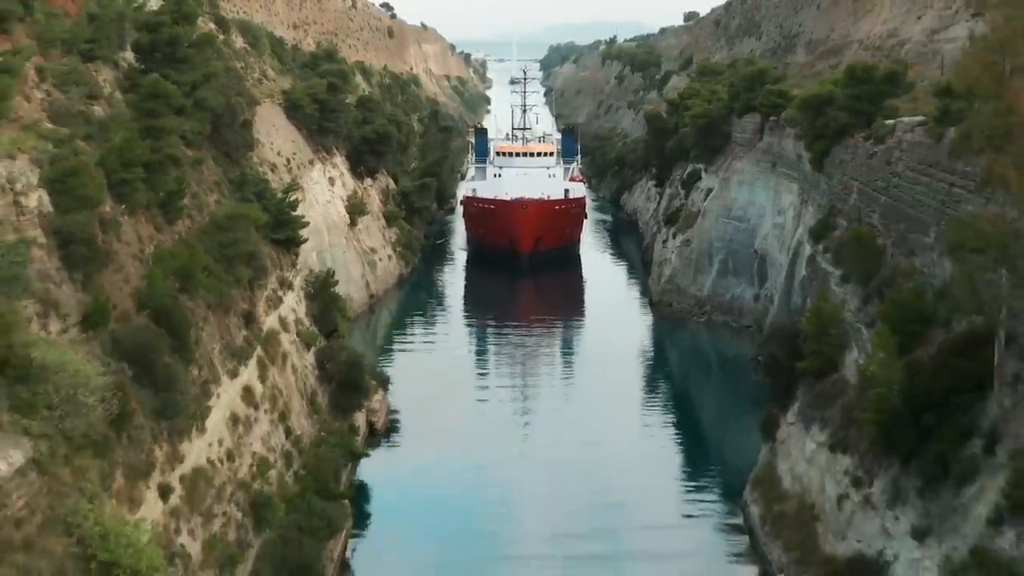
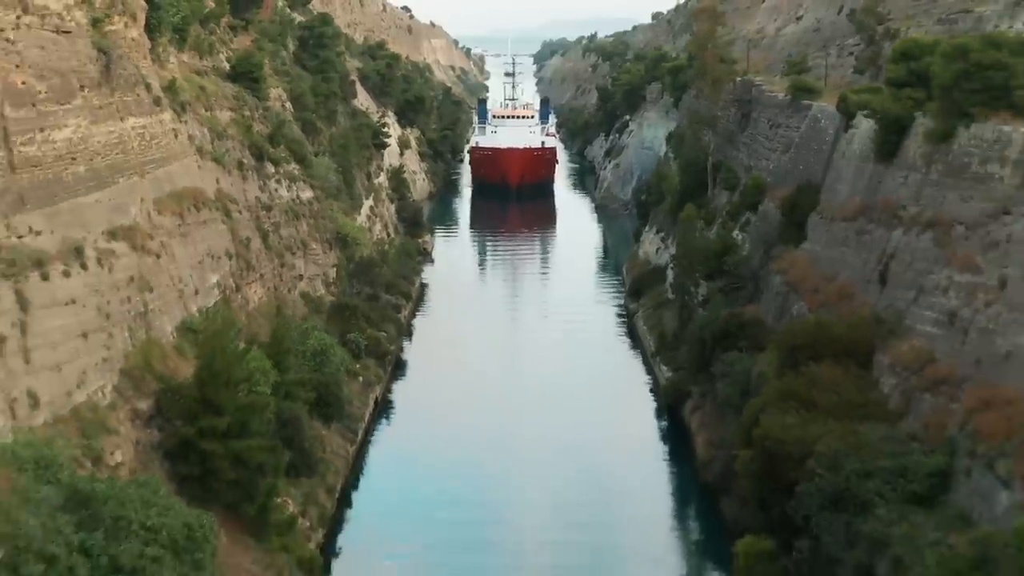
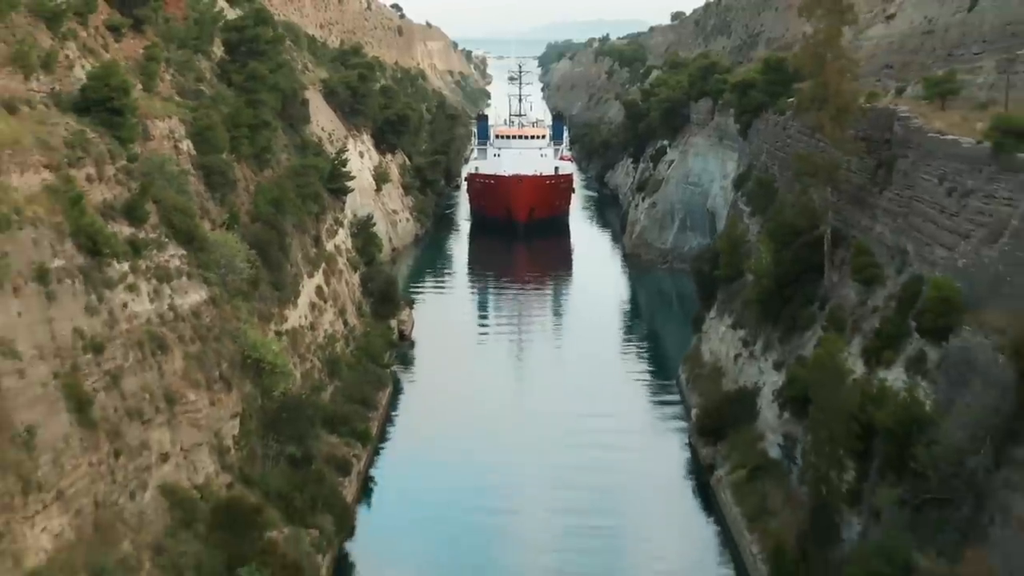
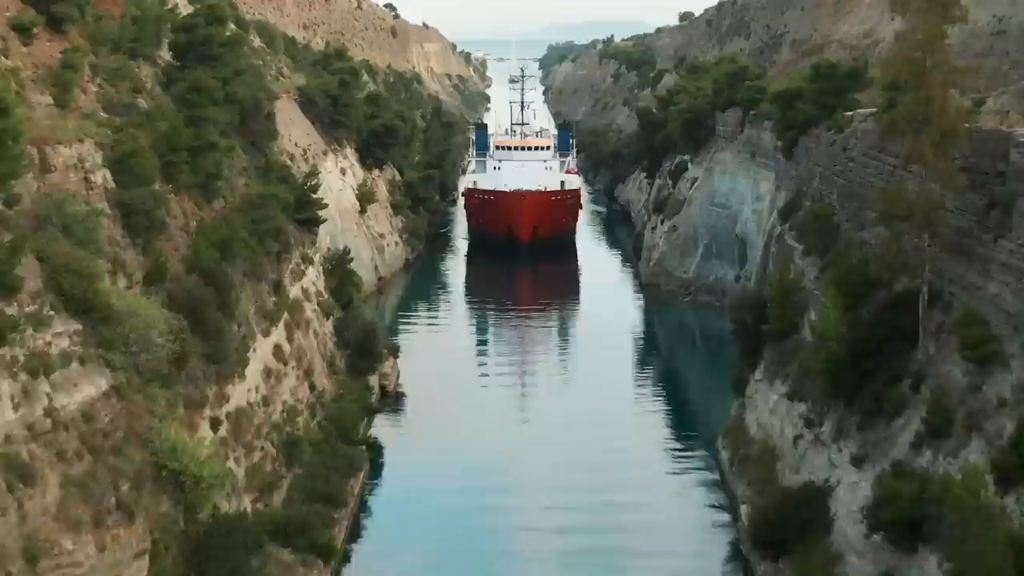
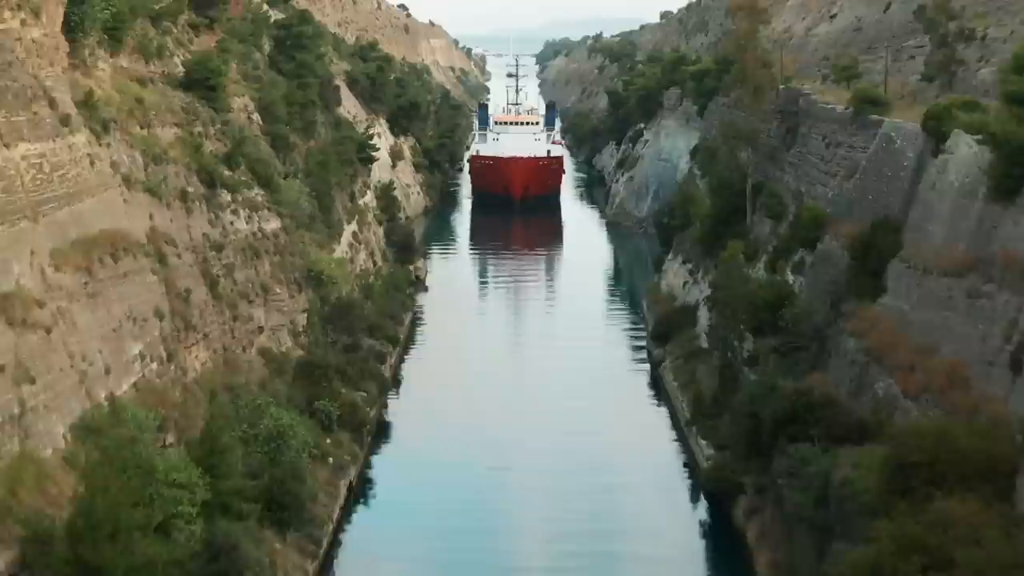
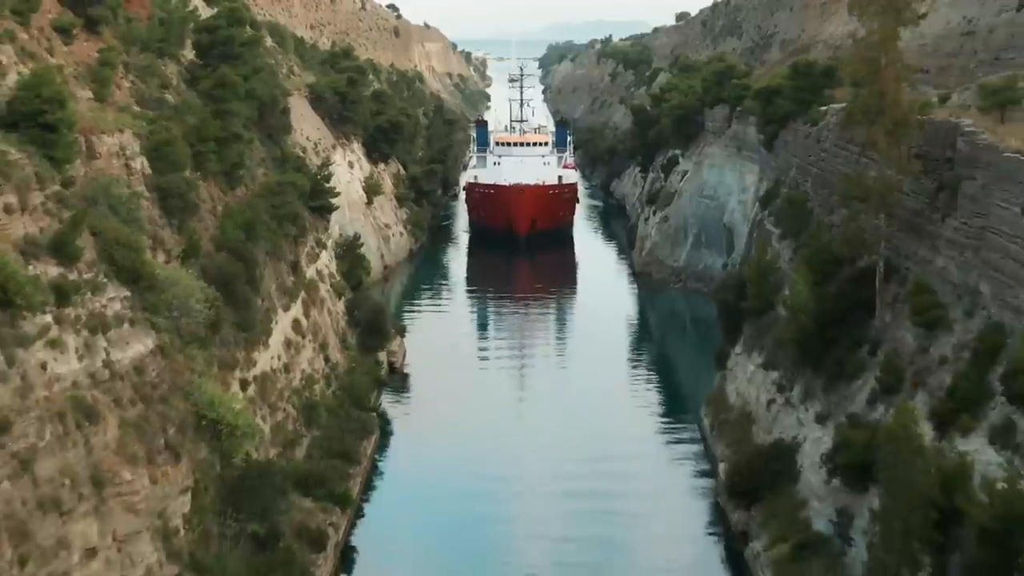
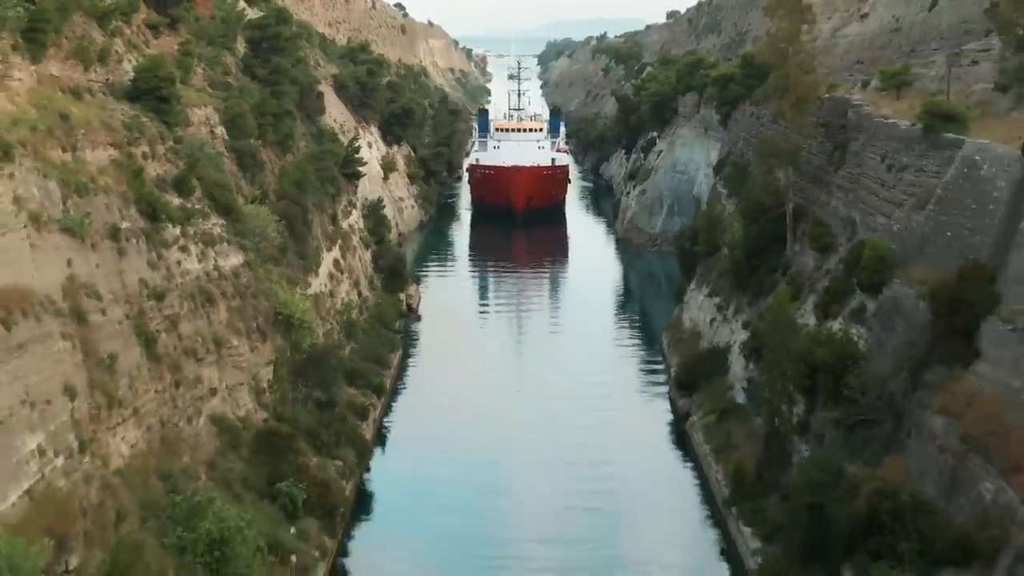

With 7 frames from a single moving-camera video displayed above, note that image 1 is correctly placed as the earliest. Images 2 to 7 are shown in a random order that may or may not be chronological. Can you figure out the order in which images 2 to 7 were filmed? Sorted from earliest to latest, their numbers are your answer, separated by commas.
4, 6, 3, 7, 5, 2
